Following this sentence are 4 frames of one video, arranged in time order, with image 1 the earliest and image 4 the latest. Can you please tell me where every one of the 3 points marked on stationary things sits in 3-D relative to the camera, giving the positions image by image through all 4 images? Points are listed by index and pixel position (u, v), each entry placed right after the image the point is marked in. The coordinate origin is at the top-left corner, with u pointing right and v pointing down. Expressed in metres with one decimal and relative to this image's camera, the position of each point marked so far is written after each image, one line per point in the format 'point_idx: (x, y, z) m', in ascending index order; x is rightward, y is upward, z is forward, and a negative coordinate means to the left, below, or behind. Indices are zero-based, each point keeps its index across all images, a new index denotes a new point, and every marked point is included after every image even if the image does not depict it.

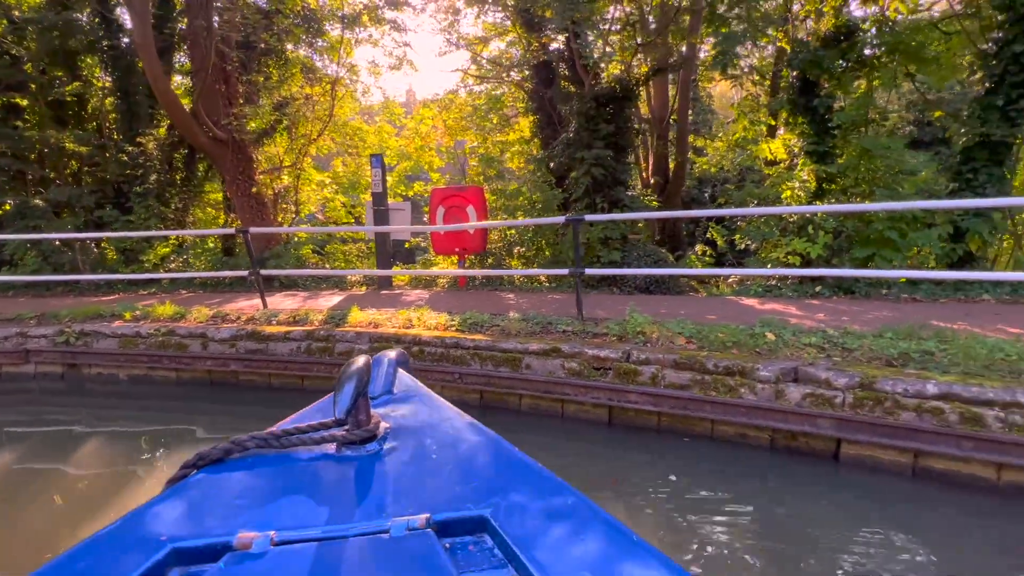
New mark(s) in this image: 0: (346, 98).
0: (-4.0, +4.9, +12.0) m
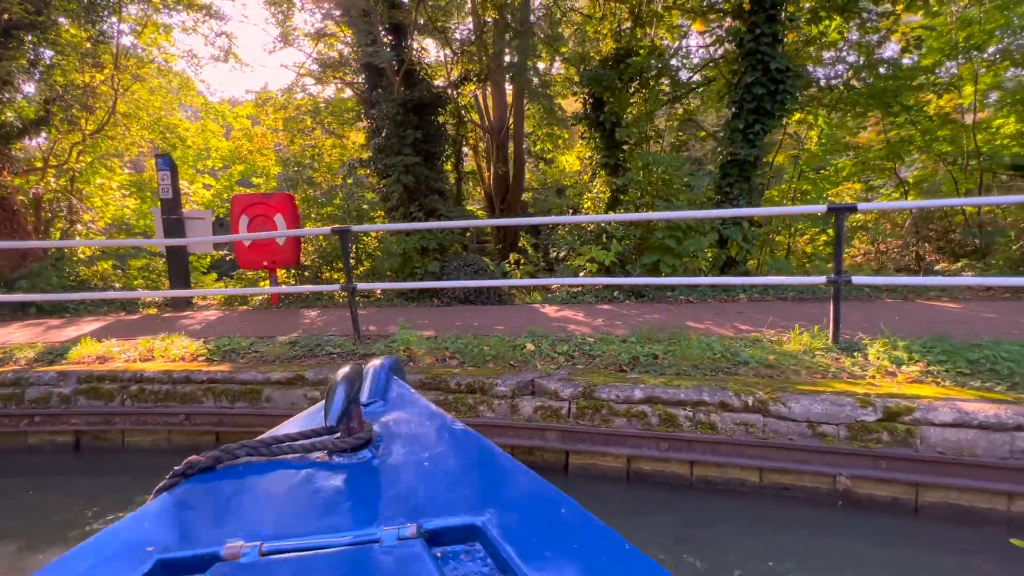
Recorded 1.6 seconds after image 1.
0: (-8.0, +4.4, +10.3) m
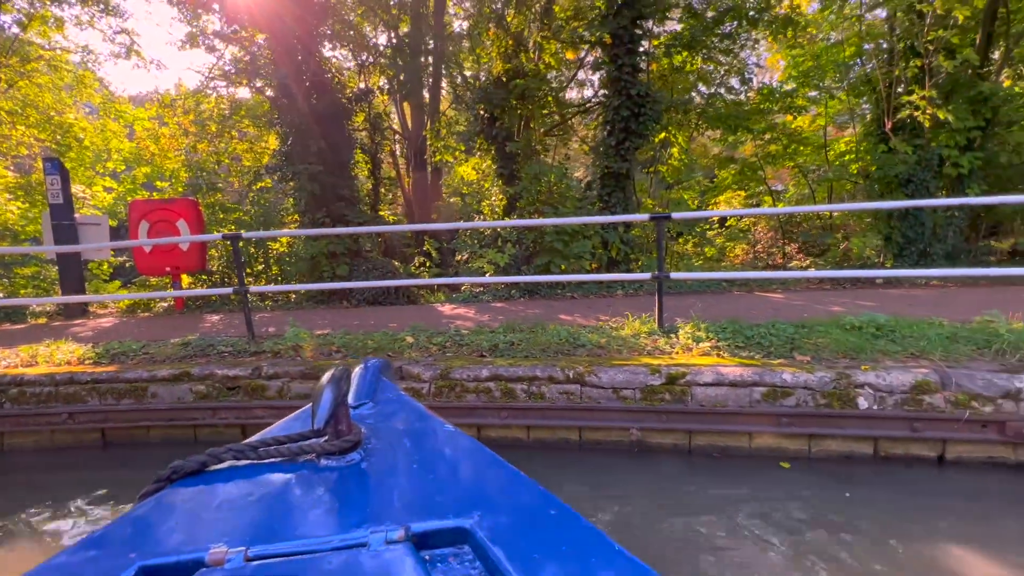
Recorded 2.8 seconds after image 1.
0: (-10.0, +4.2, +9.8) m
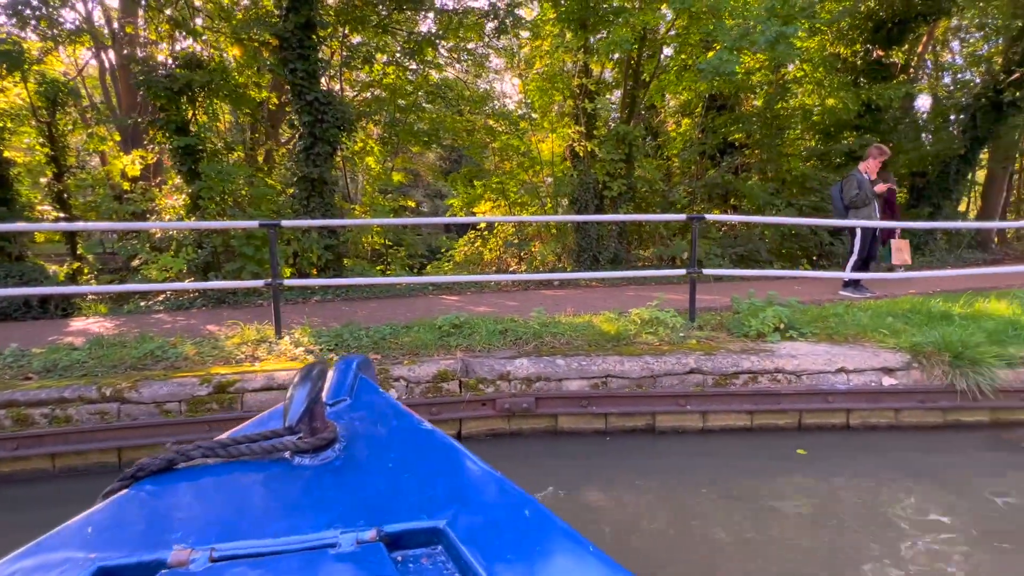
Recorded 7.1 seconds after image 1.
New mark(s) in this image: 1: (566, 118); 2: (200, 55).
0: (-15.0, +3.9, +5.6) m
1: (+1.2, +3.4, +9.5) m
2: (-4.7, +3.6, +7.1) m
